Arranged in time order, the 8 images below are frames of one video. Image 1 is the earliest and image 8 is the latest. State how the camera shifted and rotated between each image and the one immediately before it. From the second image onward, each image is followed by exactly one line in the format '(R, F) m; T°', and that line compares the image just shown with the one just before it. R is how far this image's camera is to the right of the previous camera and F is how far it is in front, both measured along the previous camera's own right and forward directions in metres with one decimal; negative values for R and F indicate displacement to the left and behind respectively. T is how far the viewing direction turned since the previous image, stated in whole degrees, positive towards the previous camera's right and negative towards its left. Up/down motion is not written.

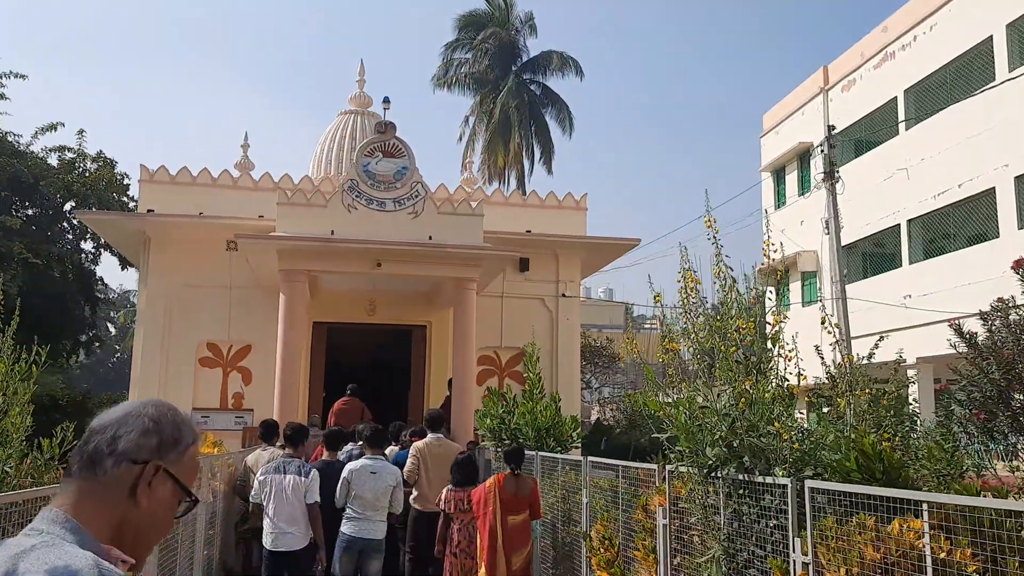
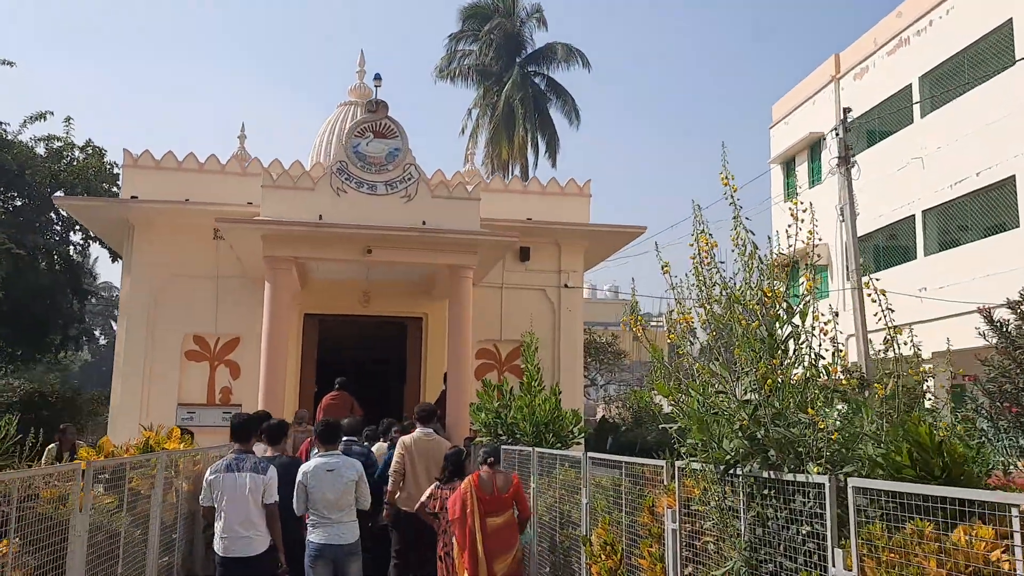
(+0.1, +0.6) m; 0°
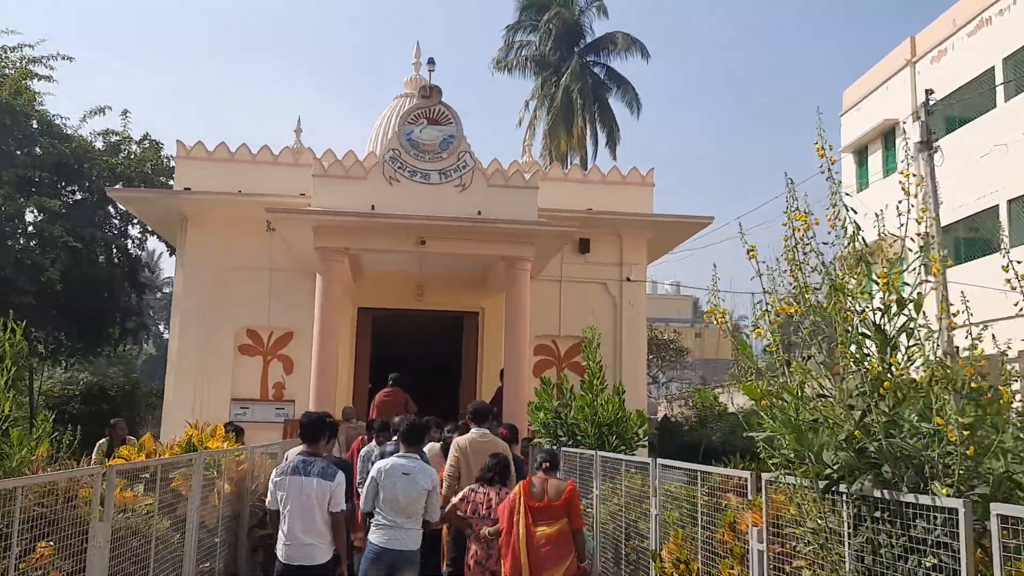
(0.0, +0.5) m; -4°
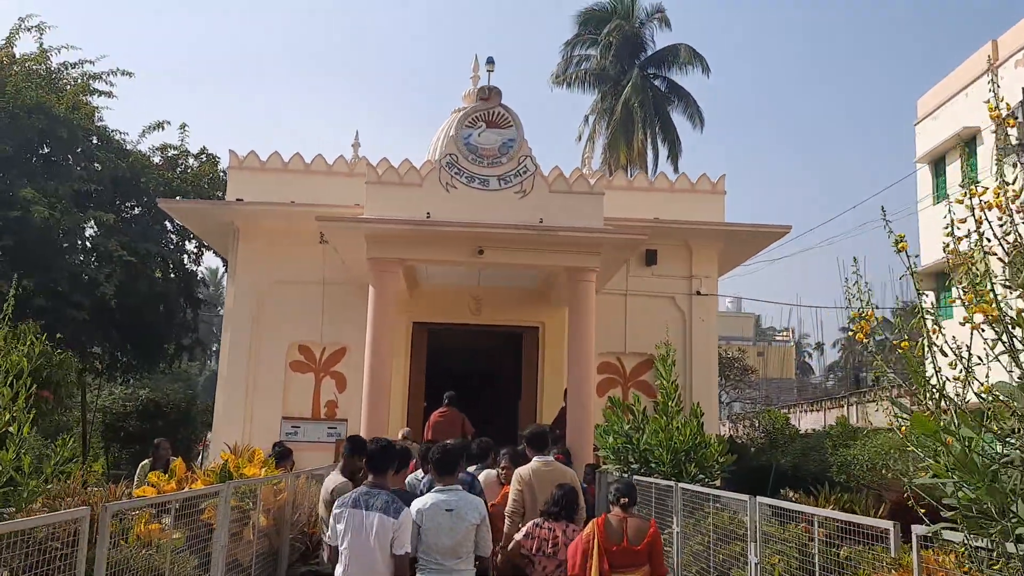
(-0.1, +0.7) m; -4°
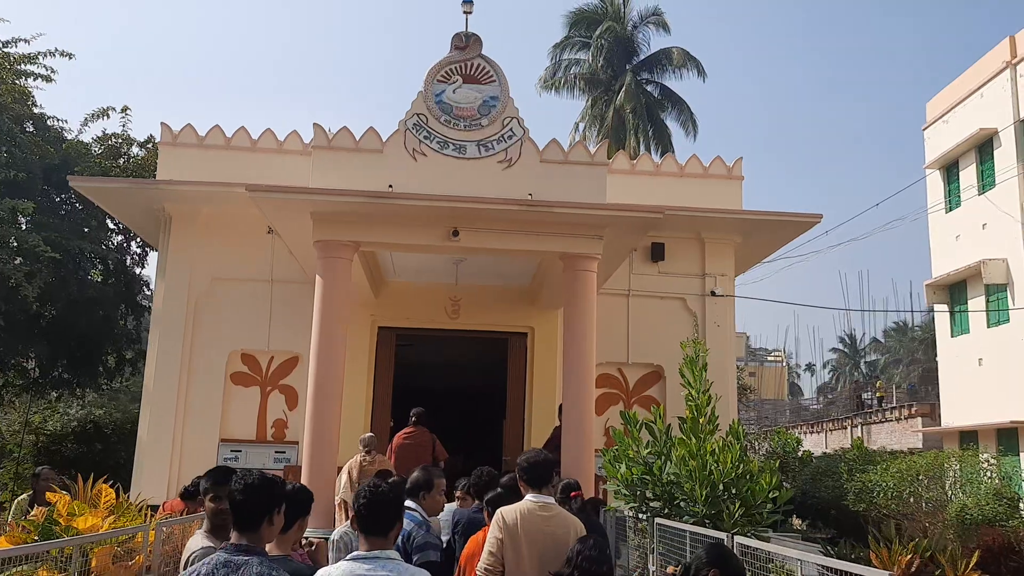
(0.0, +1.9) m; +1°
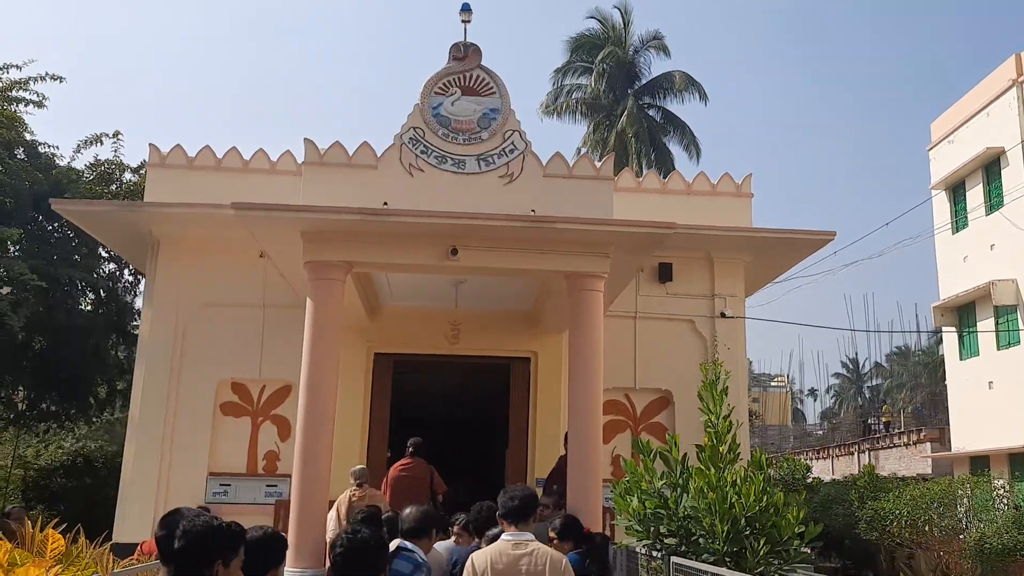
(0.0, +0.4) m; 0°
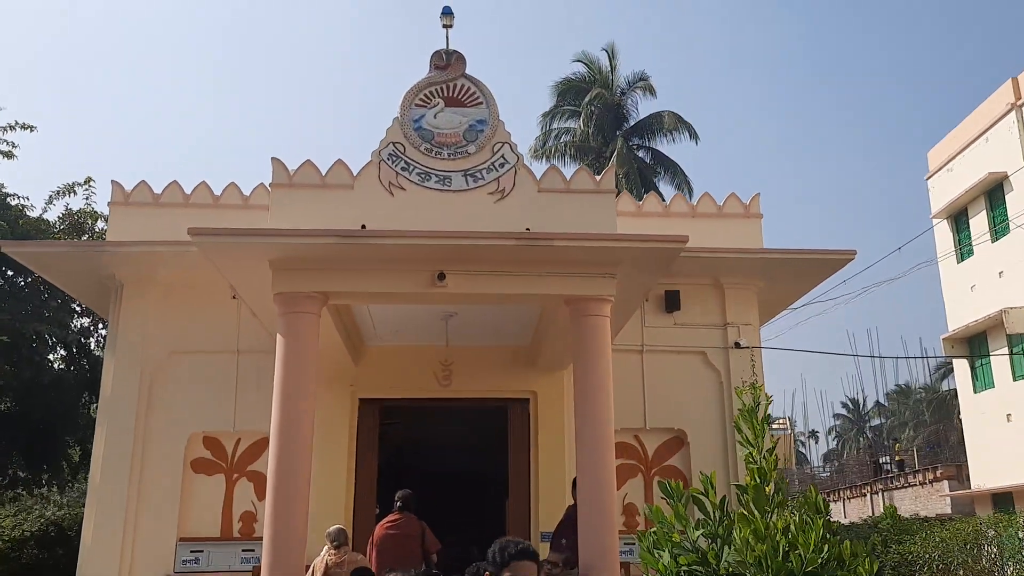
(0.0, +0.8) m; 0°
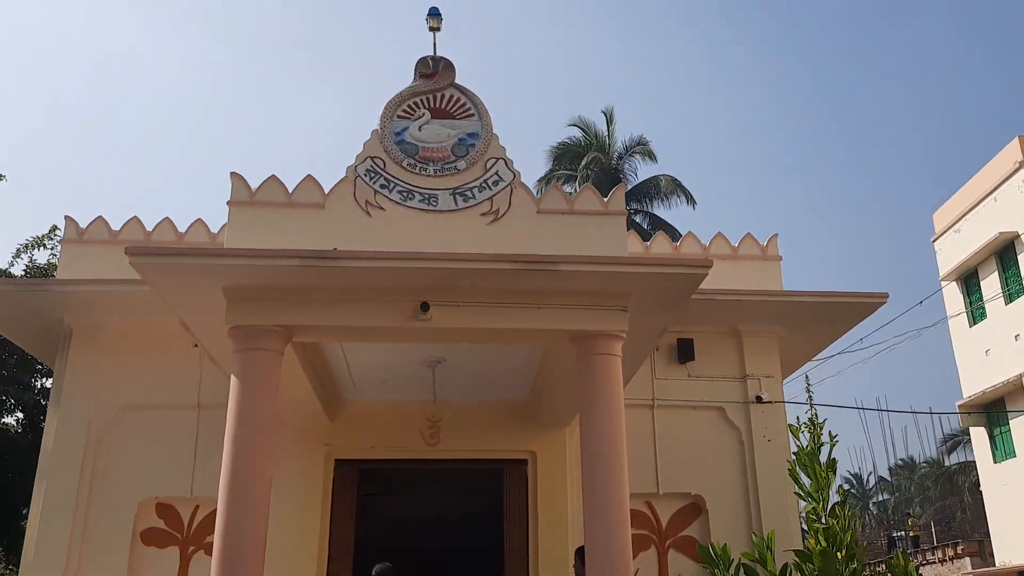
(0.0, +0.9) m; 0°
